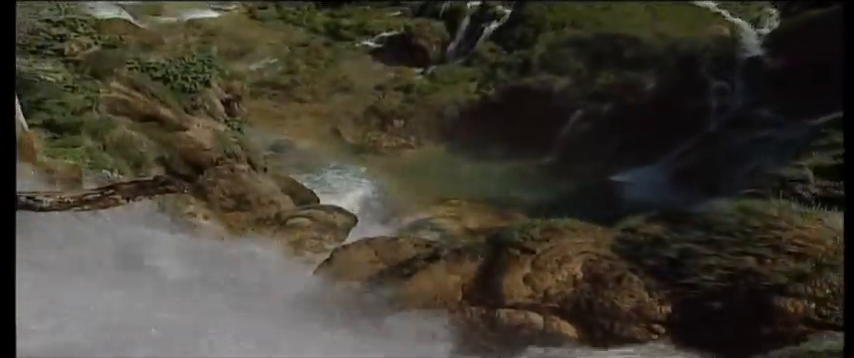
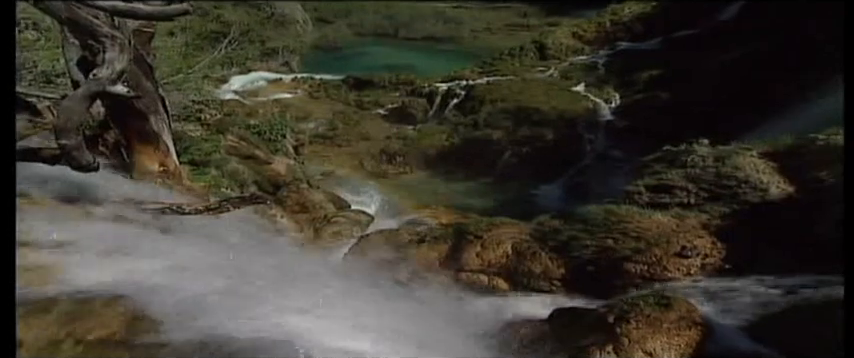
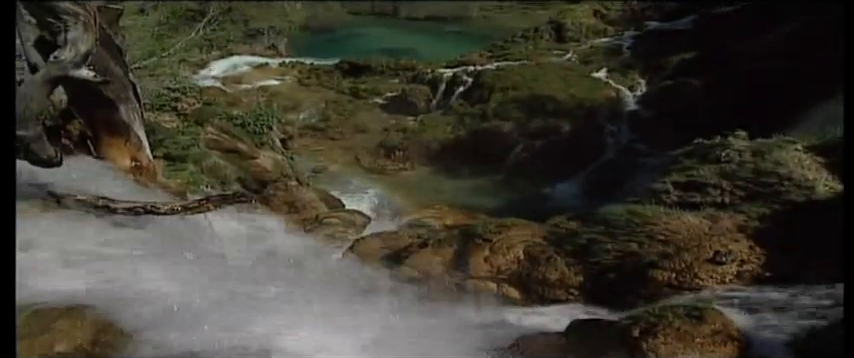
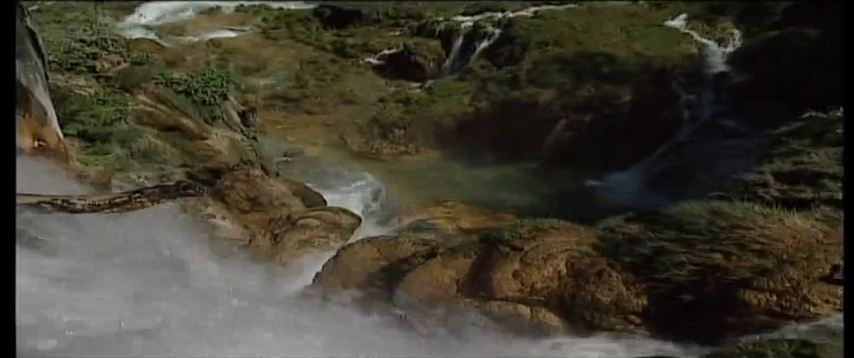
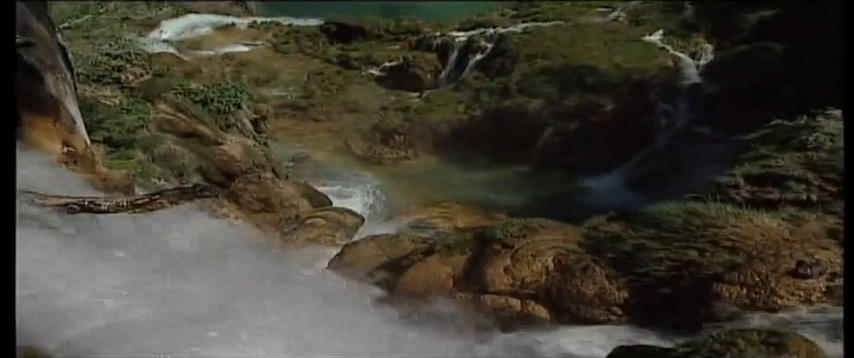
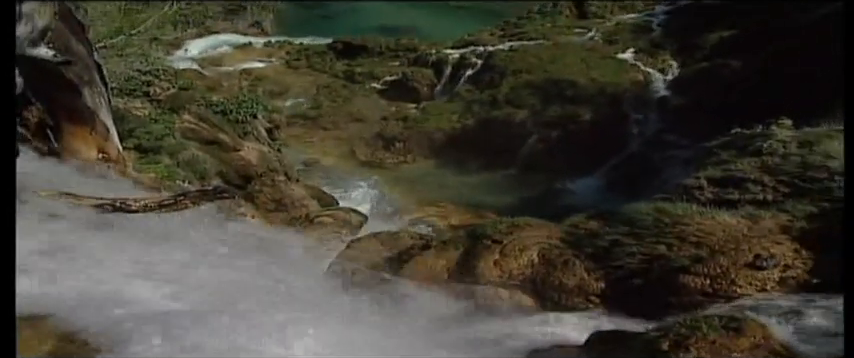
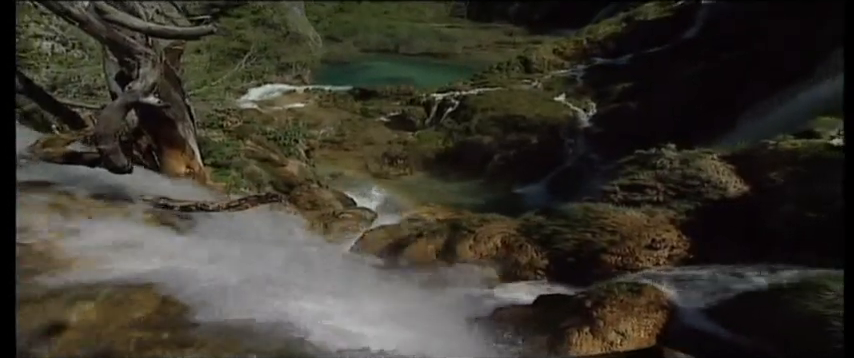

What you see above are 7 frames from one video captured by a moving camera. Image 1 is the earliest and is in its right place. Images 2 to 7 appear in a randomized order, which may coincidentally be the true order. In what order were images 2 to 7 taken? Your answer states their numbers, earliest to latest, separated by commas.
4, 5, 6, 3, 2, 7
